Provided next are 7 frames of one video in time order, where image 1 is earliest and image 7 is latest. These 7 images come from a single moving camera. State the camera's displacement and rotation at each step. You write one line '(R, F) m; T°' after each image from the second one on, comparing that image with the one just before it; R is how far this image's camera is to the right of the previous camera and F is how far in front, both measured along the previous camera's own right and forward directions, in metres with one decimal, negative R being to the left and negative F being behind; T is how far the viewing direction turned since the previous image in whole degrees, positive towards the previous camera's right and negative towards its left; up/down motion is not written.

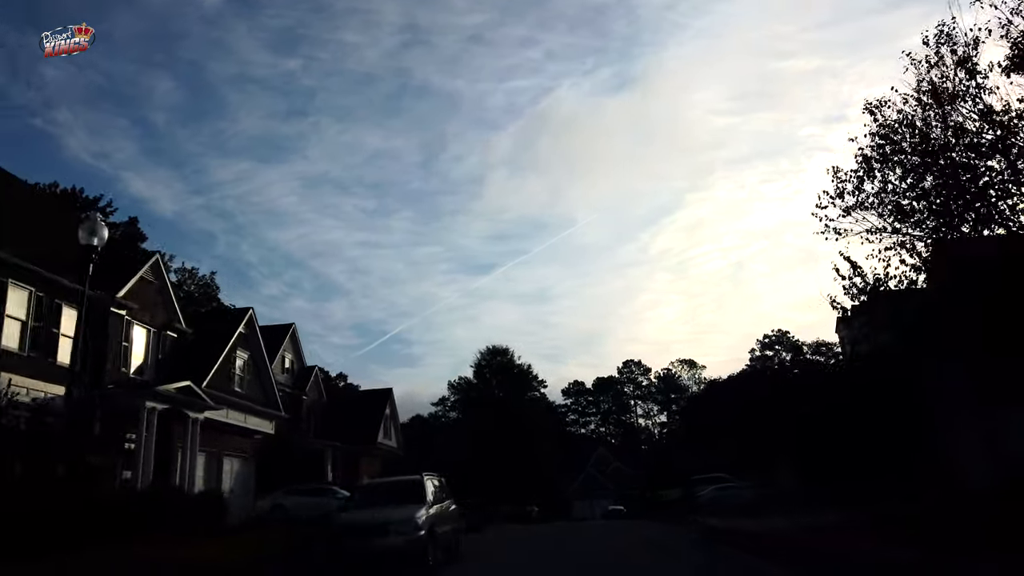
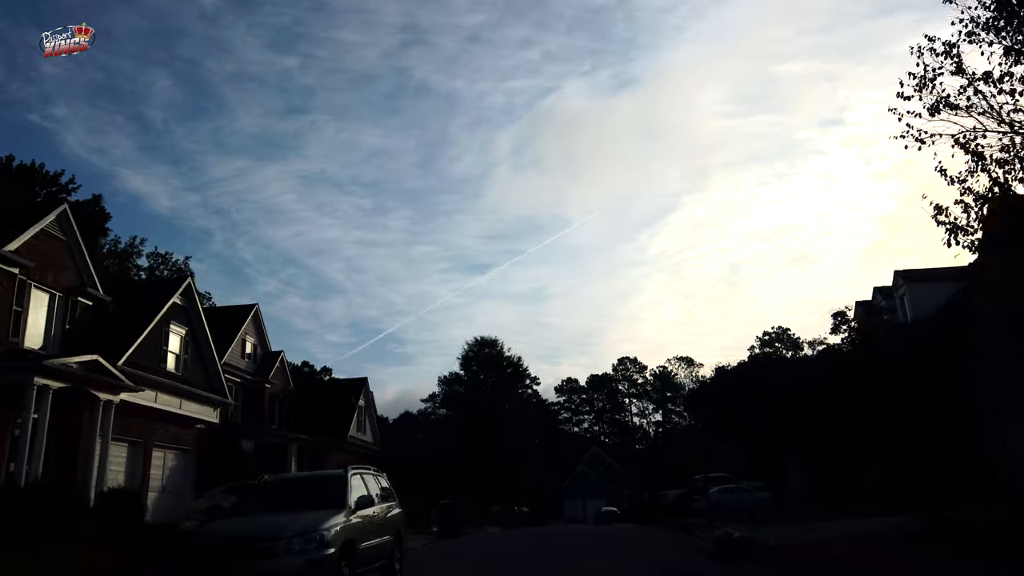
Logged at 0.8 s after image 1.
(+0.5, +3.9) m; 0°
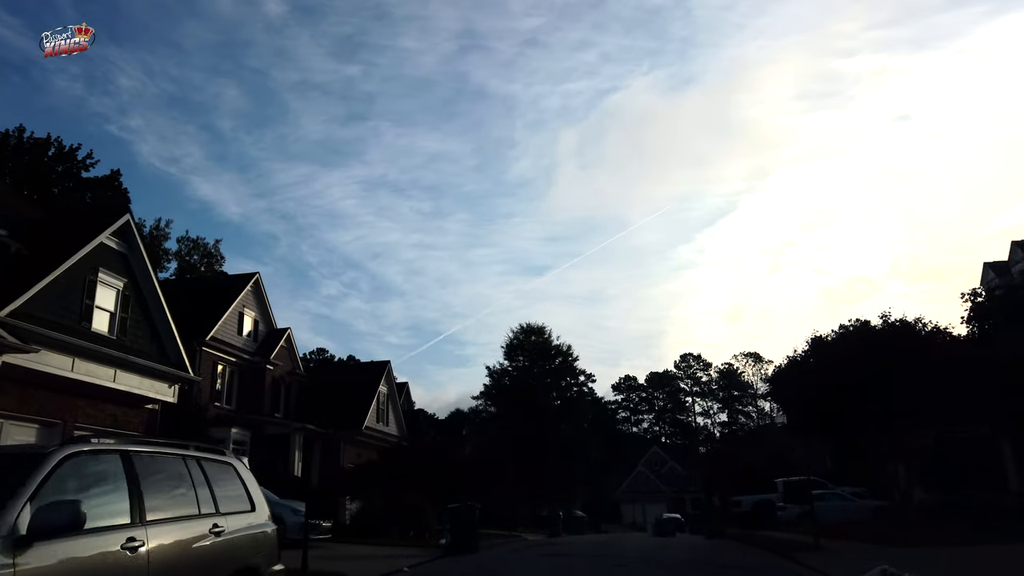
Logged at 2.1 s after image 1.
(+0.6, +6.1) m; -4°
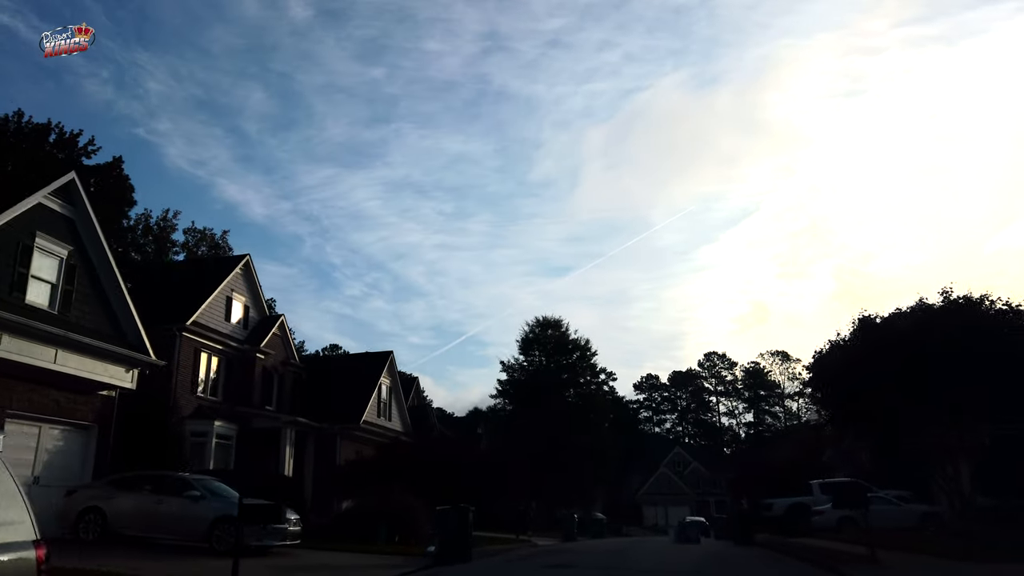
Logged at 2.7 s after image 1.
(+0.5, +2.6) m; -2°
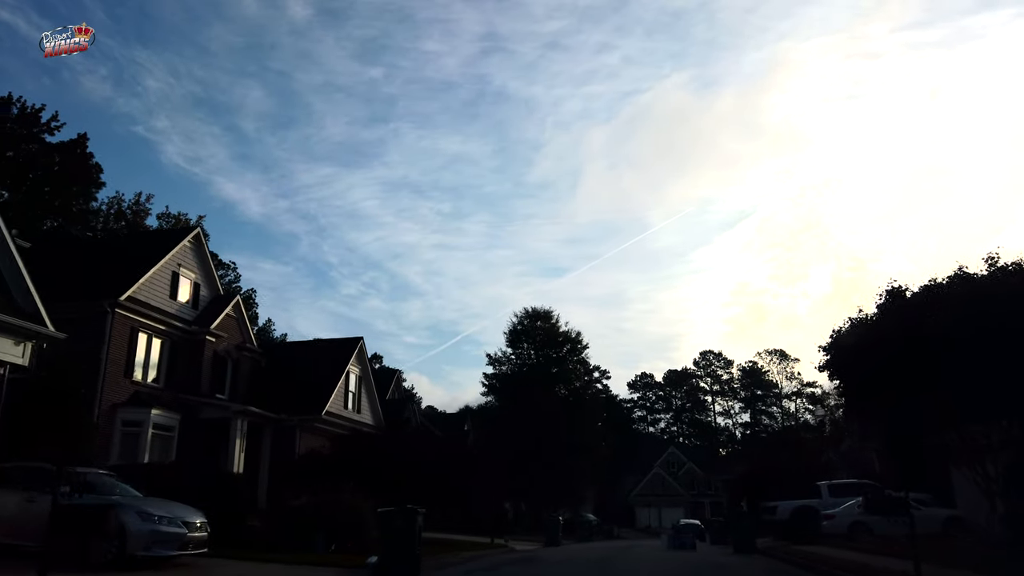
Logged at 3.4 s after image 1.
(+0.6, +2.9) m; 0°
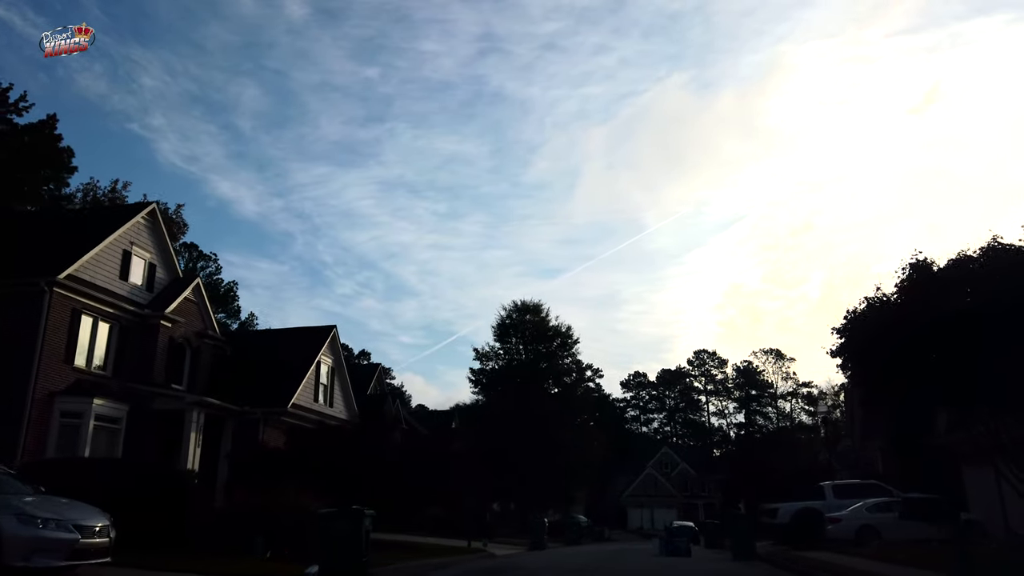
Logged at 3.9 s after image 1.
(+0.4, +2.1) m; 0°
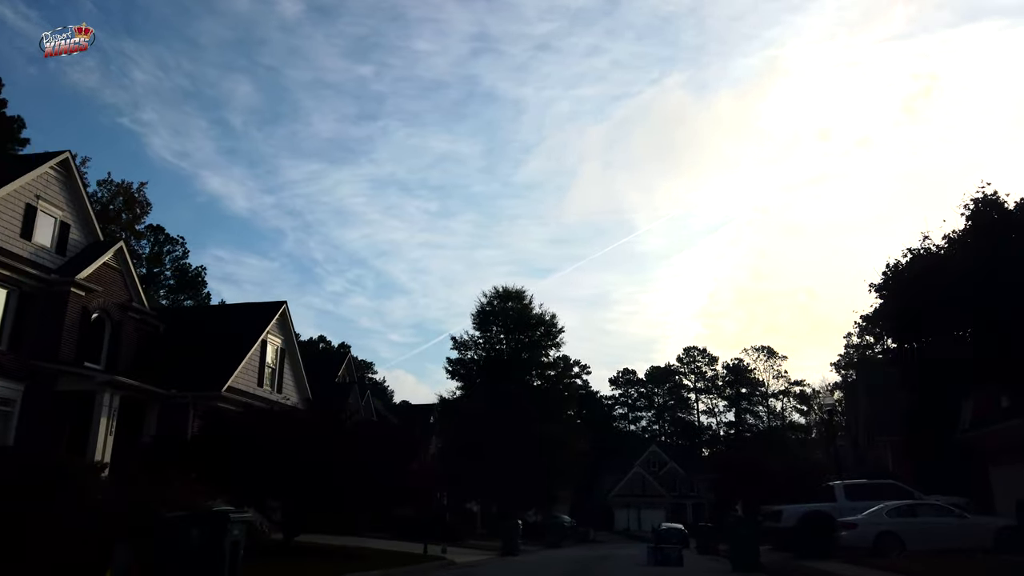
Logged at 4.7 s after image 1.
(+0.6, +3.3) m; +1°
